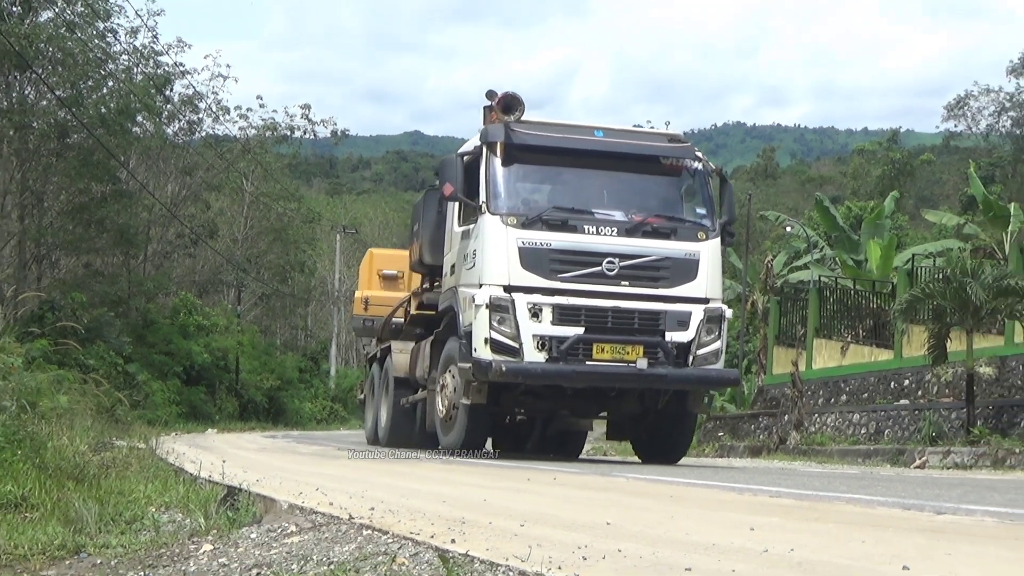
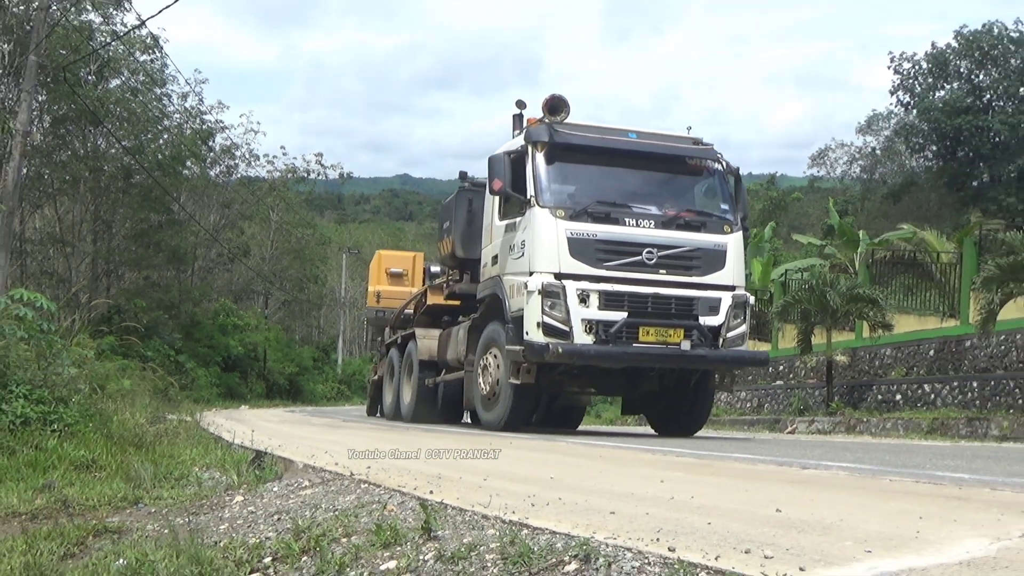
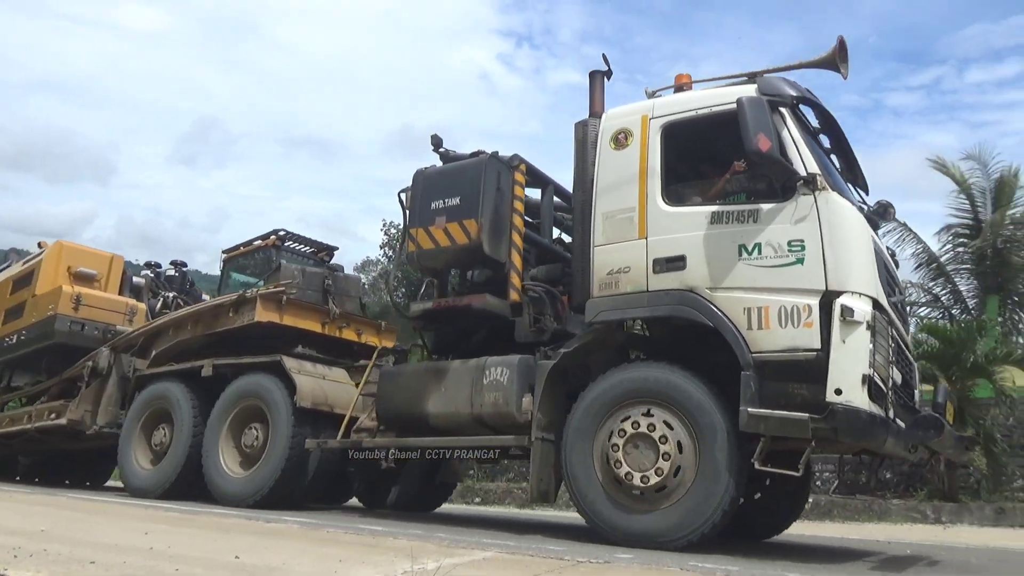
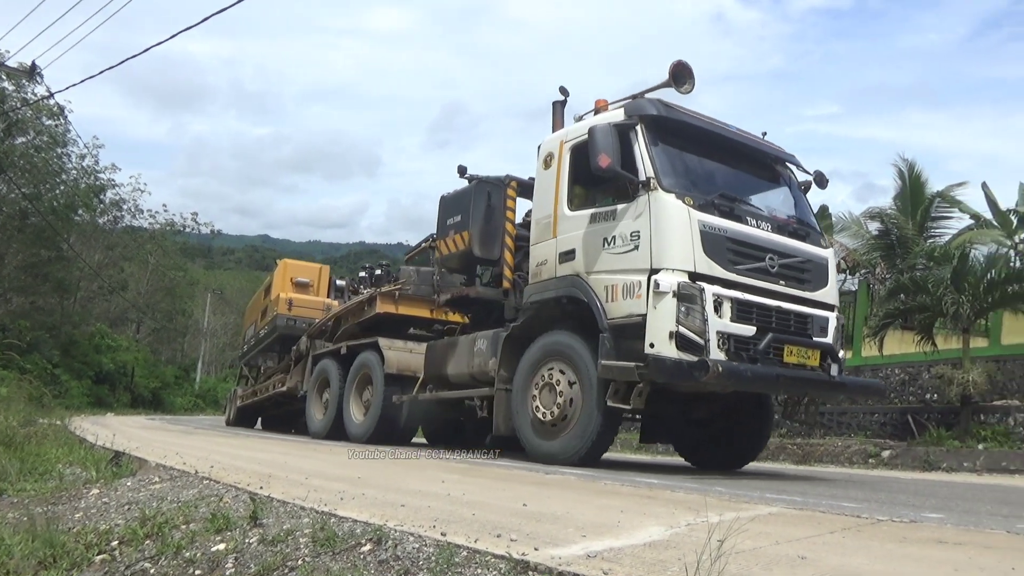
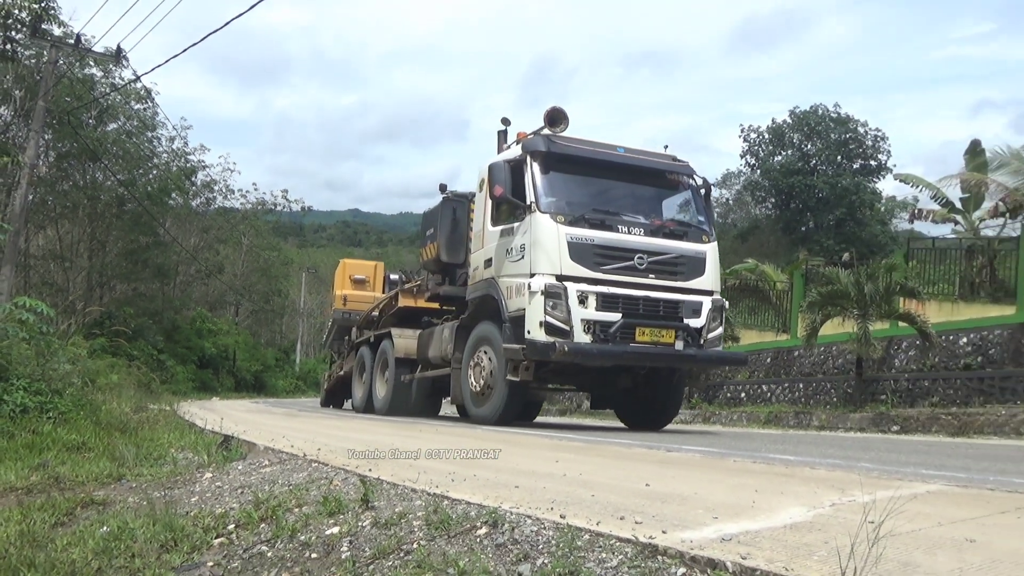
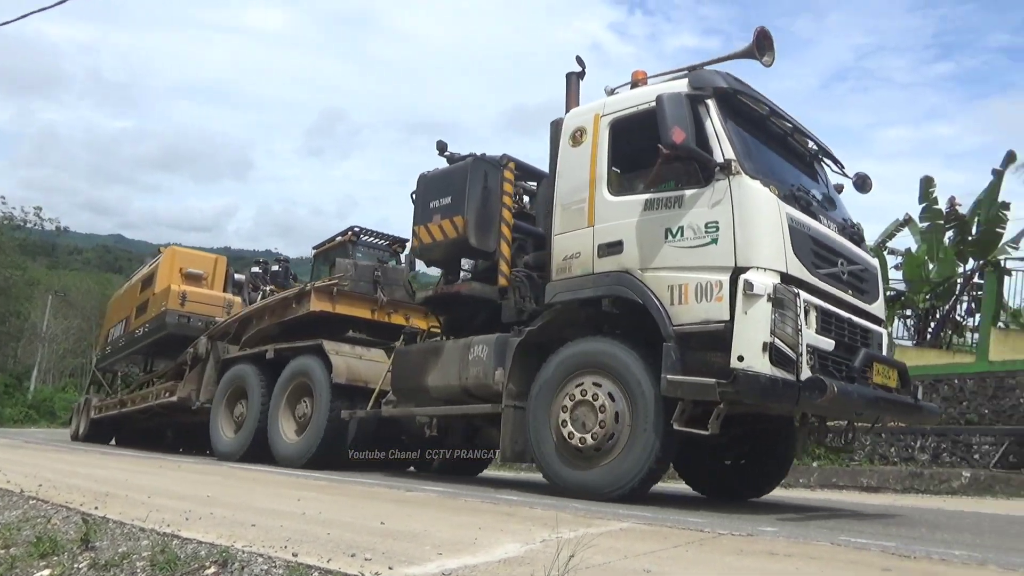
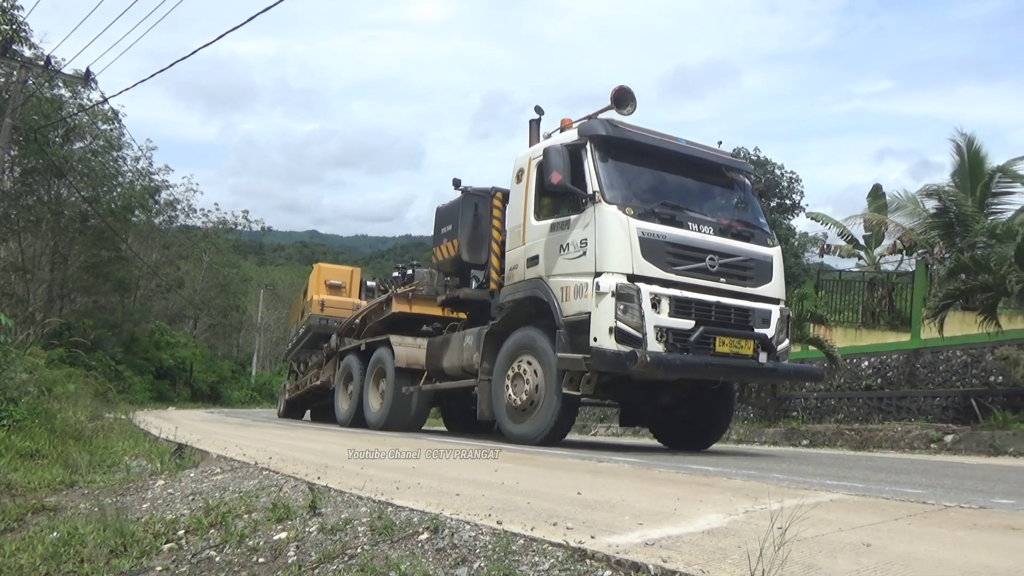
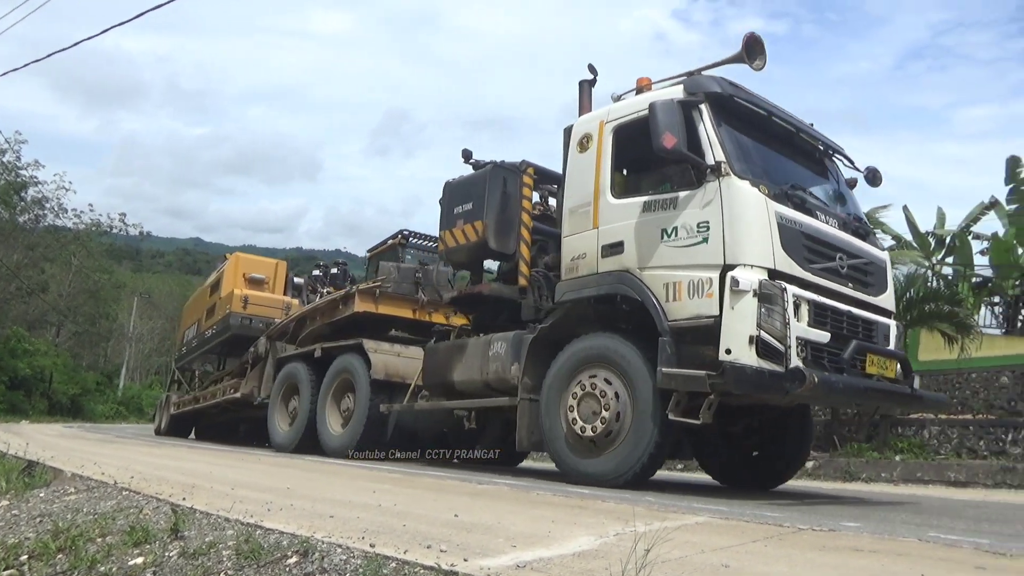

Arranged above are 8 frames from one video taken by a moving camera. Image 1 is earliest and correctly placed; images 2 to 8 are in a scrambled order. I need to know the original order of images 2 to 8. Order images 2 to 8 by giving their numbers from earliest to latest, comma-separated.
2, 5, 7, 4, 8, 6, 3
